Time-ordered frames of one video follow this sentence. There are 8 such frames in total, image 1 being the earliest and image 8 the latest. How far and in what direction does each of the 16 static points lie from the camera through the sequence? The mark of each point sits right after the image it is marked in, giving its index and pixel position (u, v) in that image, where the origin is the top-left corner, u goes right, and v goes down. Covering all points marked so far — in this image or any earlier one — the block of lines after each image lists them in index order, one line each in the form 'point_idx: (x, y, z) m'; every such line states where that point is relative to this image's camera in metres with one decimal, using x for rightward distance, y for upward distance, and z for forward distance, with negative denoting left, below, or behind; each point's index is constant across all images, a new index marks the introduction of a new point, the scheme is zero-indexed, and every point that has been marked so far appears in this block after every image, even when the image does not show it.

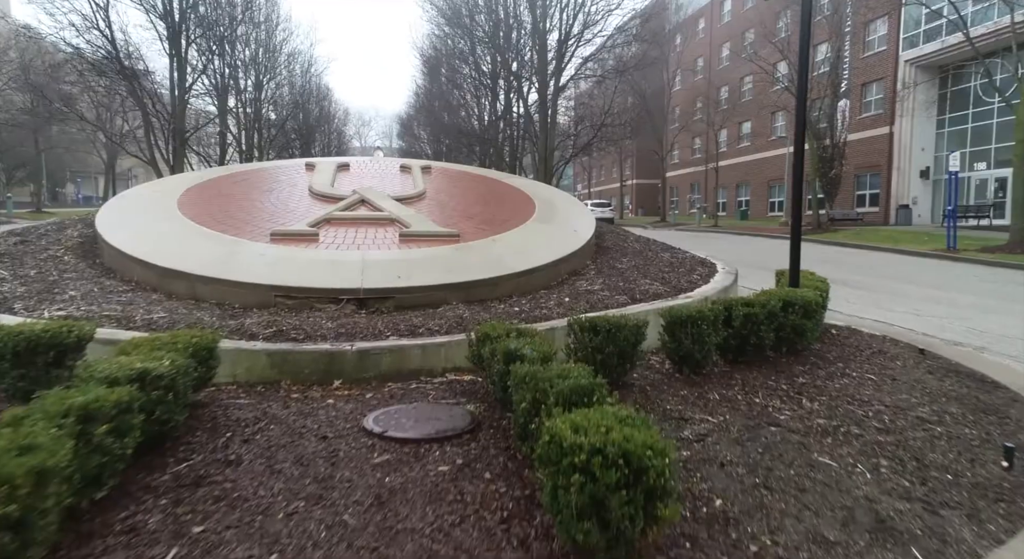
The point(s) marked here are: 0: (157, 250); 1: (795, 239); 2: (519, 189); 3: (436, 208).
0: (-4.1, +0.3, +5.8) m
1: (+3.8, +0.5, +6.8) m
2: (+0.1, +1.8, +10.0) m
3: (-1.3, +1.2, +8.4) m
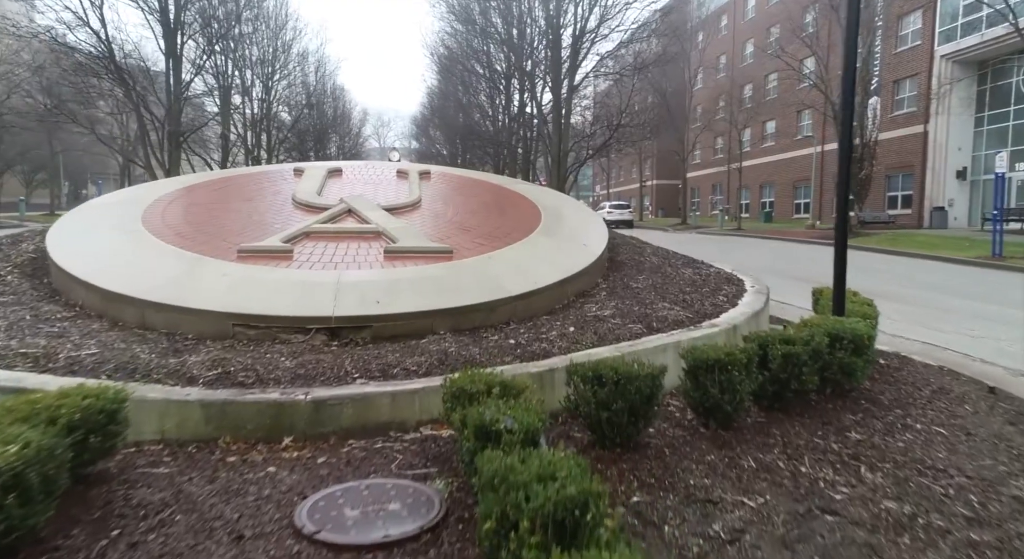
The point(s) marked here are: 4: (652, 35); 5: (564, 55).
0: (-4.1, +0.1, +5.1) m
1: (+3.8, +0.3, +5.9) m
2: (+0.2, +1.5, +9.2) m
3: (-1.2, +0.9, +7.6) m
4: (+4.9, +8.6, +17.9) m
5: (+1.8, +7.7, +17.4) m
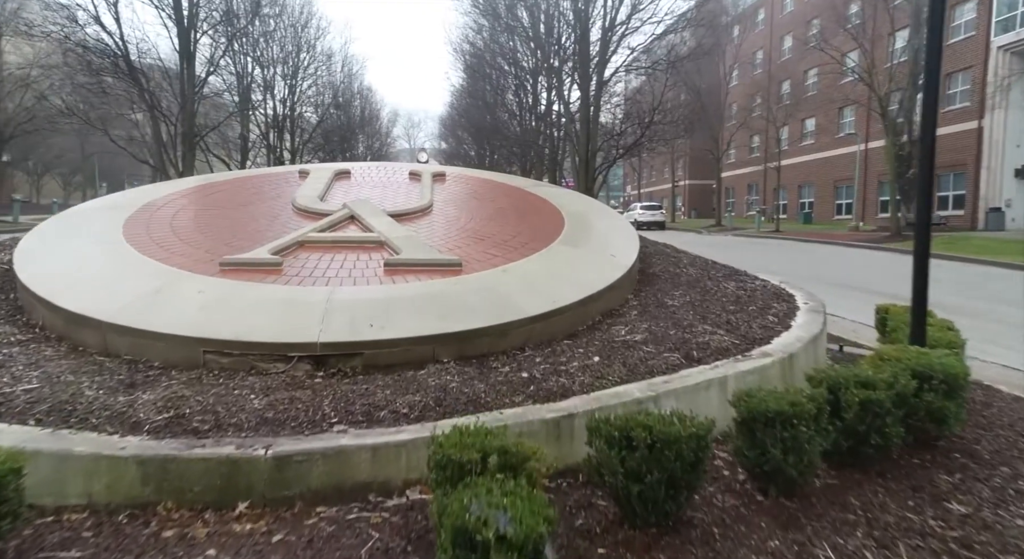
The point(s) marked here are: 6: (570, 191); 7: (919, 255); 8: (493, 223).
0: (-4.0, -0.1, +4.6) m
1: (+3.9, 0.0, +4.9) m
2: (+0.5, +1.3, +8.4) m
3: (-1.0, +0.7, +6.9) m
4: (+5.8, +8.4, +16.8) m
5: (+2.7, +7.5, +16.5) m
6: (+1.0, +1.6, +9.1) m
7: (+3.9, +0.2, +4.9) m
8: (-0.3, +0.8, +7.2) m
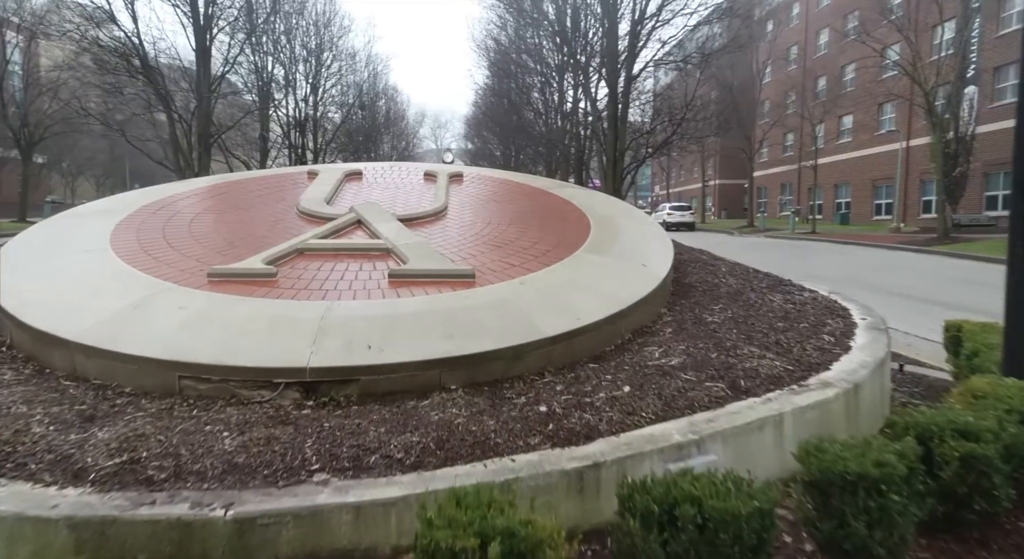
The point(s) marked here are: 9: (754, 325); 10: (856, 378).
0: (-3.8, -0.2, +4.2) m
1: (+4.1, -0.1, +4.1) m
2: (+0.9, +1.2, +7.8) m
3: (-0.7, +0.6, +6.4) m
4: (+6.6, +8.2, +15.9) m
5: (+3.4, +7.3, +15.8) m
6: (+1.4, +1.4, +8.5) m
7: (+4.1, +0.1, +4.1) m
8: (0.0, +0.7, +6.6) m
9: (+2.6, -0.5, +5.5) m
10: (+3.0, -0.9, +4.4) m
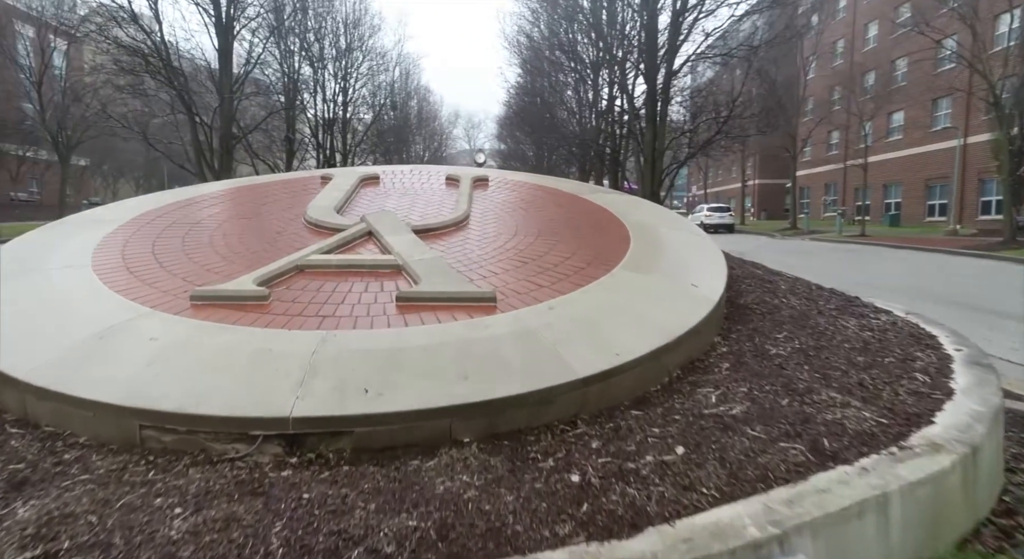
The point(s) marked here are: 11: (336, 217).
0: (-3.6, -0.3, +3.7) m
1: (+4.3, -0.4, +3.1) m
2: (+1.3, +1.0, +7.0) m
3: (-0.4, +0.4, +5.7) m
4: (+7.5, +7.9, +14.8) m
5: (+4.4, +7.1, +14.8) m
6: (+1.9, +1.2, +7.7) m
7: (+4.3, -0.2, +3.1) m
8: (+0.3, +0.5, +5.9) m
9: (+2.9, -0.7, +4.6) m
10: (+3.2, -1.1, +3.5) m
11: (-2.0, +0.7, +5.8) m
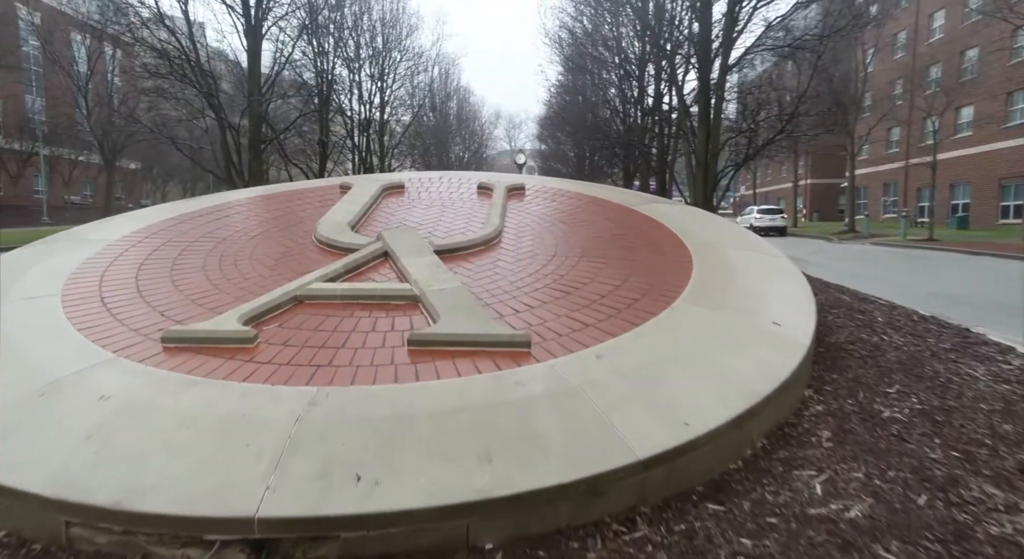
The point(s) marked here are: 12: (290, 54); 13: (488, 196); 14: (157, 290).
0: (-3.4, -0.6, +3.1) m
1: (+4.4, -0.7, +1.9) m
2: (+1.8, +0.7, +6.0) m
3: (0.0, +0.1, +4.8) m
4: (+8.6, +7.6, +13.3) m
5: (+5.5, +6.8, +13.6) m
6: (+2.4, +0.9, +6.6) m
7: (+4.4, -0.5, +1.9) m
8: (+0.7, +0.2, +5.0) m
9: (+3.2, -1.0, +3.5) m
10: (+3.4, -1.4, +2.4) m
11: (-1.6, +0.5, +5.1) m
12: (-6.0, +6.1, +13.6) m
13: (-0.3, +1.1, +6.7) m
14: (-2.8, -0.1, +4.0) m
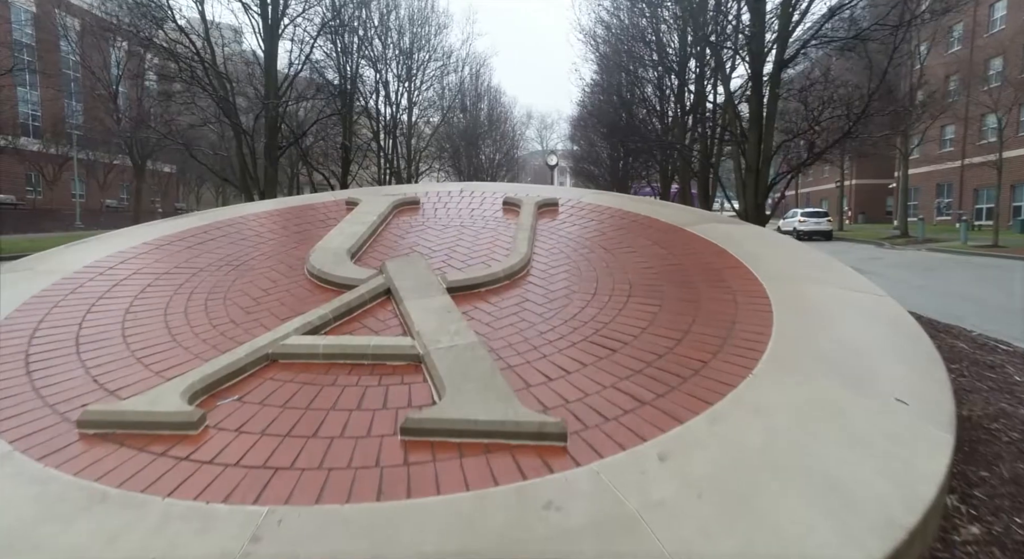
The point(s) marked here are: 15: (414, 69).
0: (-3.3, -0.9, +2.3) m
1: (+4.5, -1.1, +0.7) m
2: (+2.1, +0.3, +4.9) m
3: (+0.2, -0.2, +3.9) m
4: (+9.4, +7.1, +11.8) m
5: (+6.3, +6.4, +12.3) m
6: (+2.7, +0.5, +5.5) m
7: (+4.5, -0.9, +0.7) m
8: (+1.0, -0.2, +4.0) m
9: (+3.3, -1.4, +2.4) m
10: (+3.4, -1.8, +1.2) m
11: (-1.4, +0.1, +4.2) m
12: (-5.1, +5.8, +13.0) m
13: (+0.1, +0.8, +5.8) m
14: (-2.6, -0.4, +3.2) m
15: (-3.5, +7.7, +18.3) m
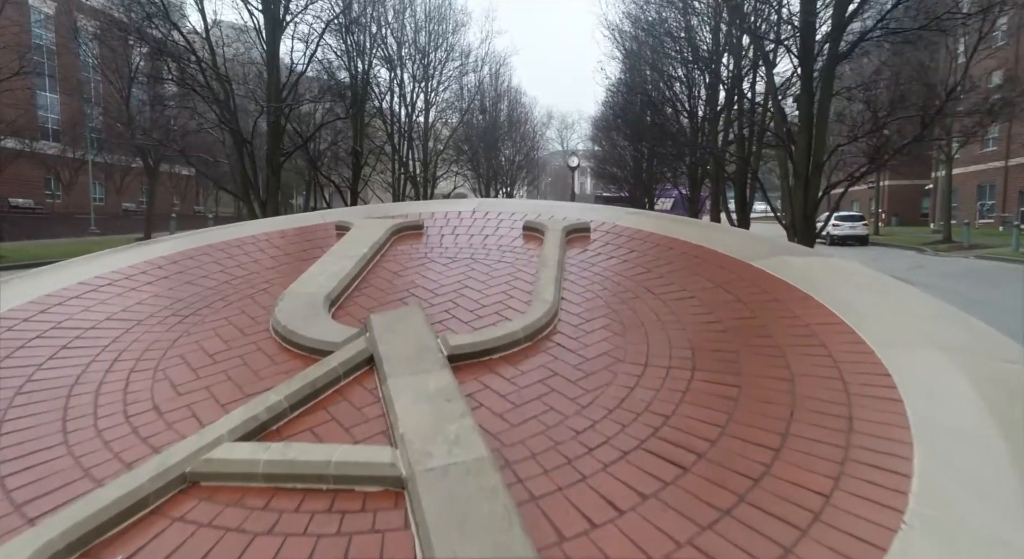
0: (-3.2, -1.3, +1.4) m
1: (+4.5, -1.5, -0.5) m
2: (+2.2, -0.1, +3.8) m
3: (+0.4, -0.6, +2.8) m
4: (+9.9, +6.7, +10.4) m
5: (+6.8, +5.9, +11.0) m
6: (+2.9, +0.1, +4.4) m
7: (+4.5, -1.3, -0.5) m
8: (+1.1, -0.6, +2.9) m
9: (+3.4, -1.8, +1.2) m
10: (+3.5, -2.2, +0.1) m
11: (-1.2, -0.2, +3.2) m
12: (-4.6, +5.4, +12.1) m
13: (+0.3, +0.4, +4.8) m
14: (-2.5, -0.8, +2.3) m
15: (-2.8, +7.3, +17.4) m
